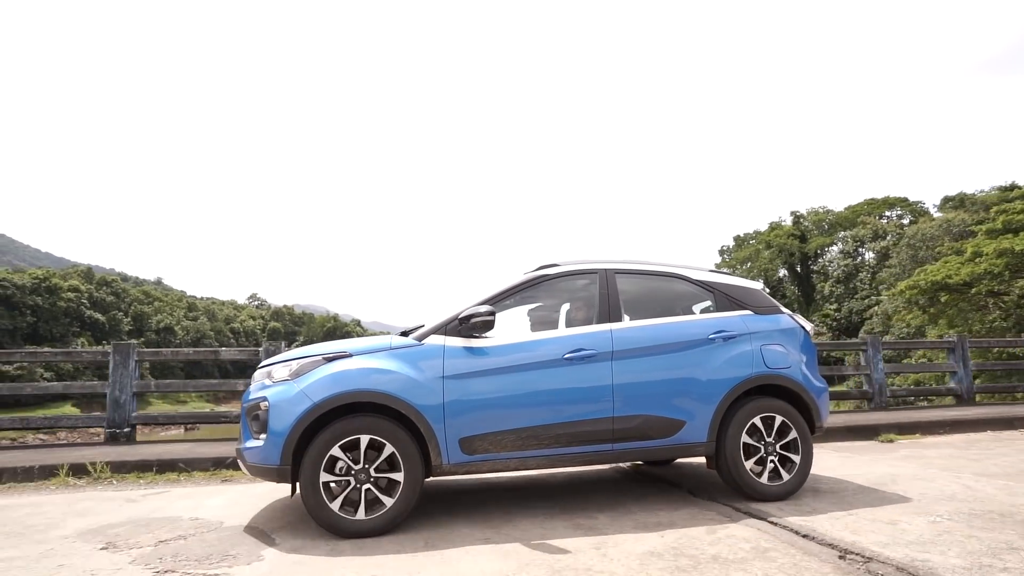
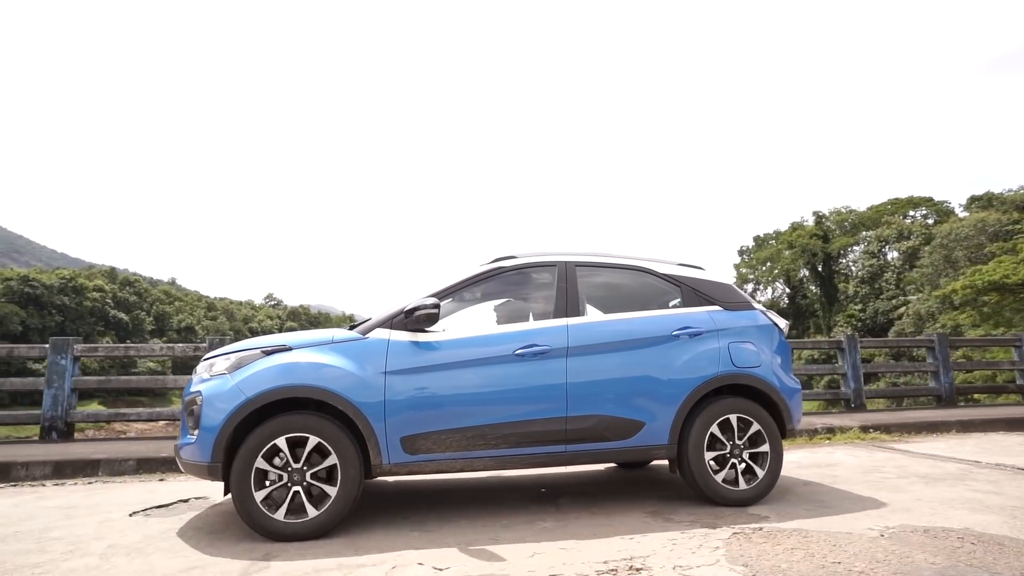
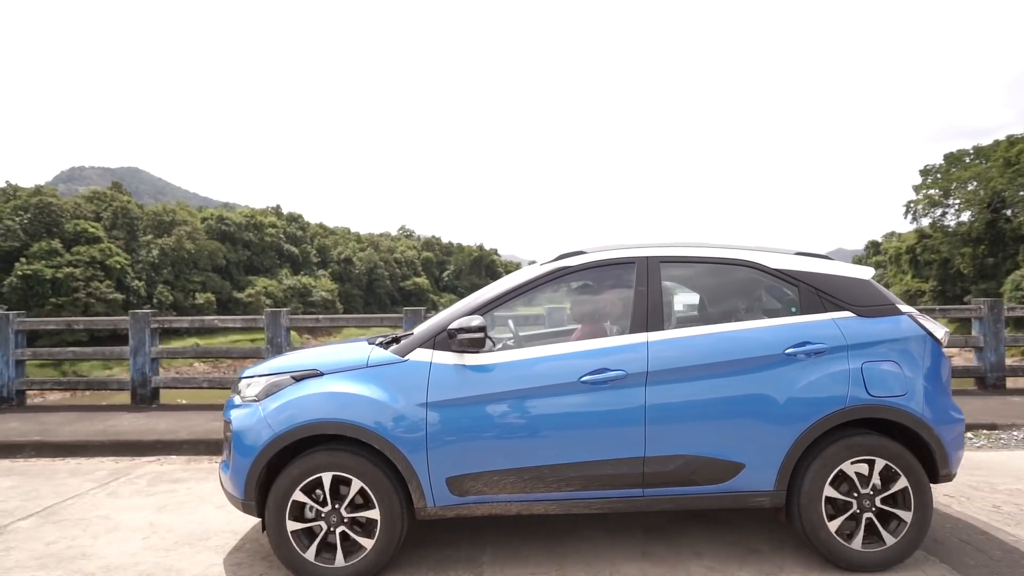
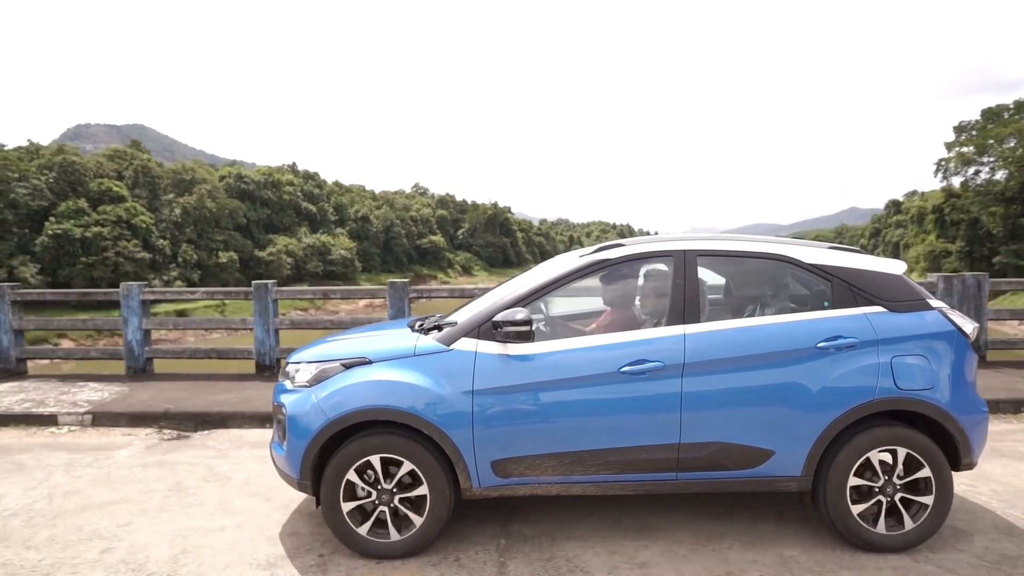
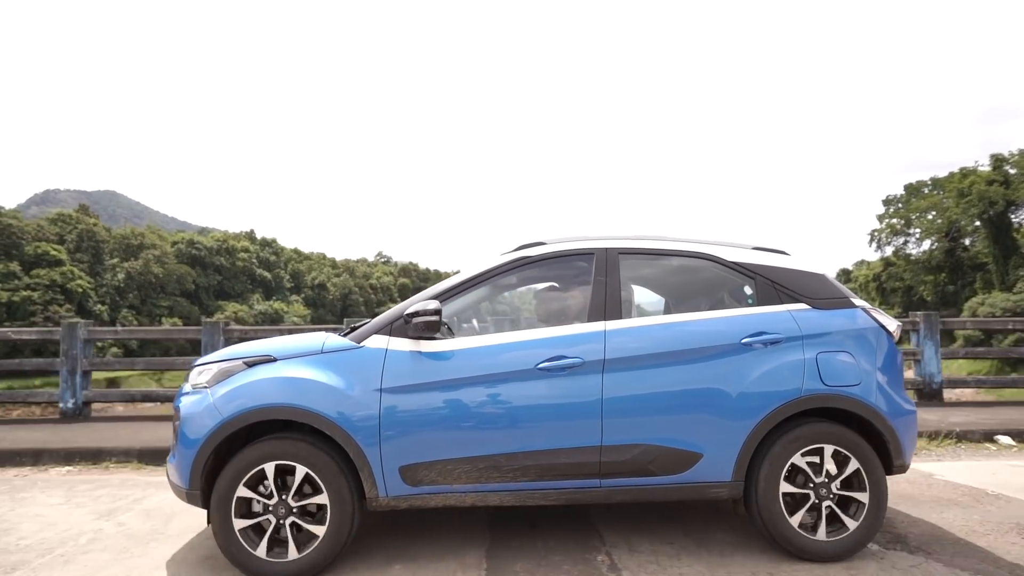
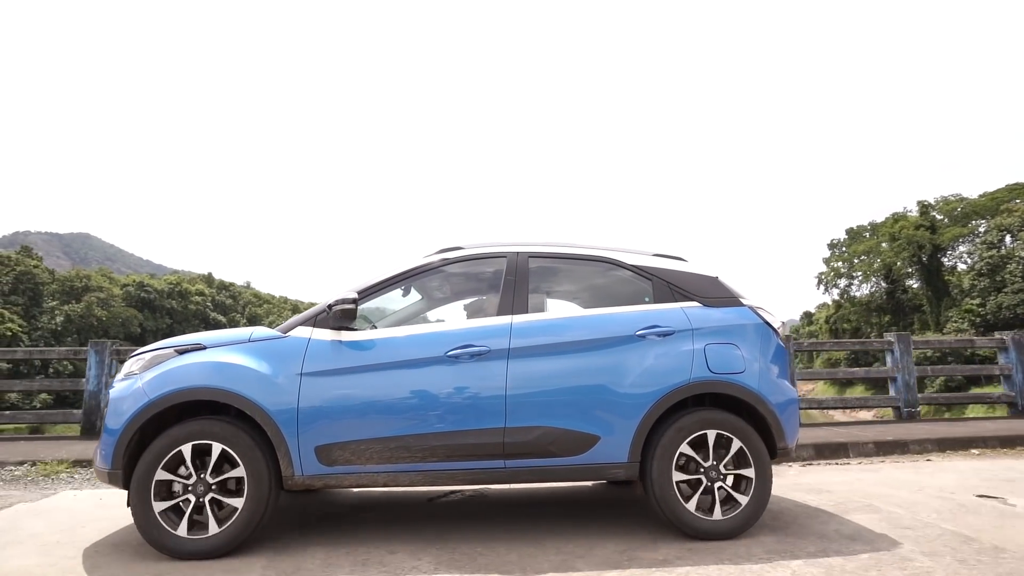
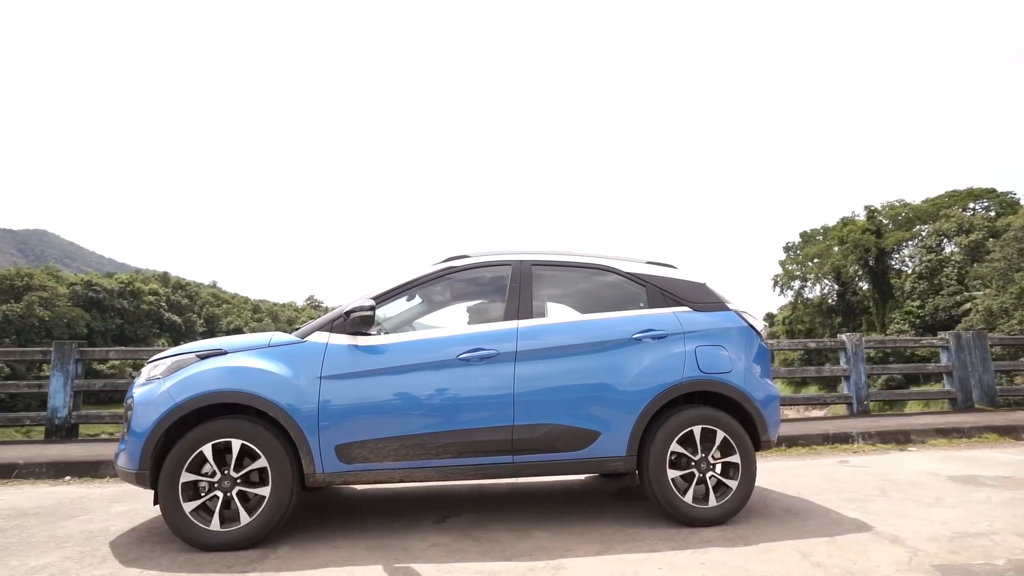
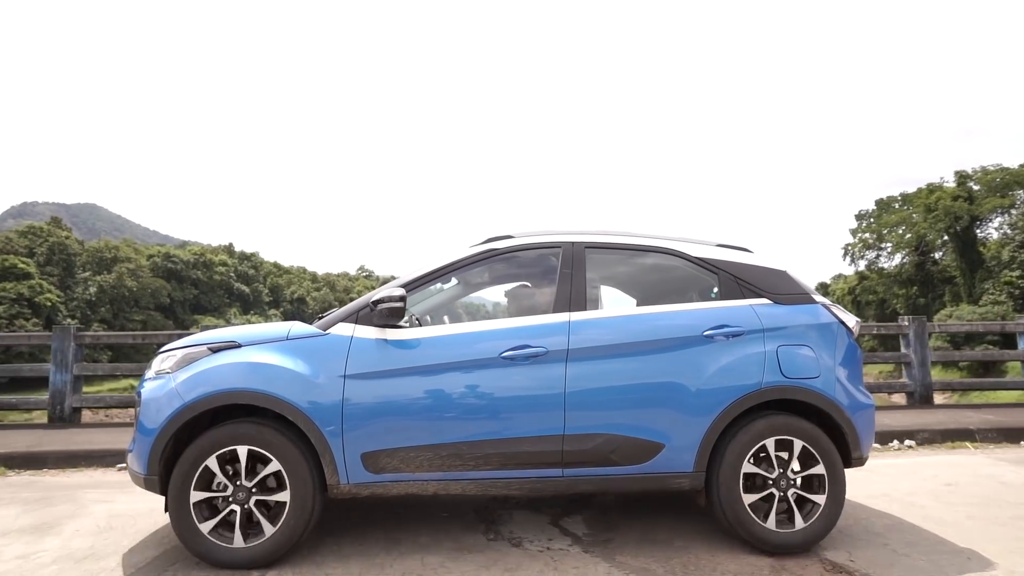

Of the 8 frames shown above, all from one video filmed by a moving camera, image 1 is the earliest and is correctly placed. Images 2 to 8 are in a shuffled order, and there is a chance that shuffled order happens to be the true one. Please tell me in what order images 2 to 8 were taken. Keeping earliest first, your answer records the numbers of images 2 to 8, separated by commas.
2, 7, 6, 8, 5, 3, 4
